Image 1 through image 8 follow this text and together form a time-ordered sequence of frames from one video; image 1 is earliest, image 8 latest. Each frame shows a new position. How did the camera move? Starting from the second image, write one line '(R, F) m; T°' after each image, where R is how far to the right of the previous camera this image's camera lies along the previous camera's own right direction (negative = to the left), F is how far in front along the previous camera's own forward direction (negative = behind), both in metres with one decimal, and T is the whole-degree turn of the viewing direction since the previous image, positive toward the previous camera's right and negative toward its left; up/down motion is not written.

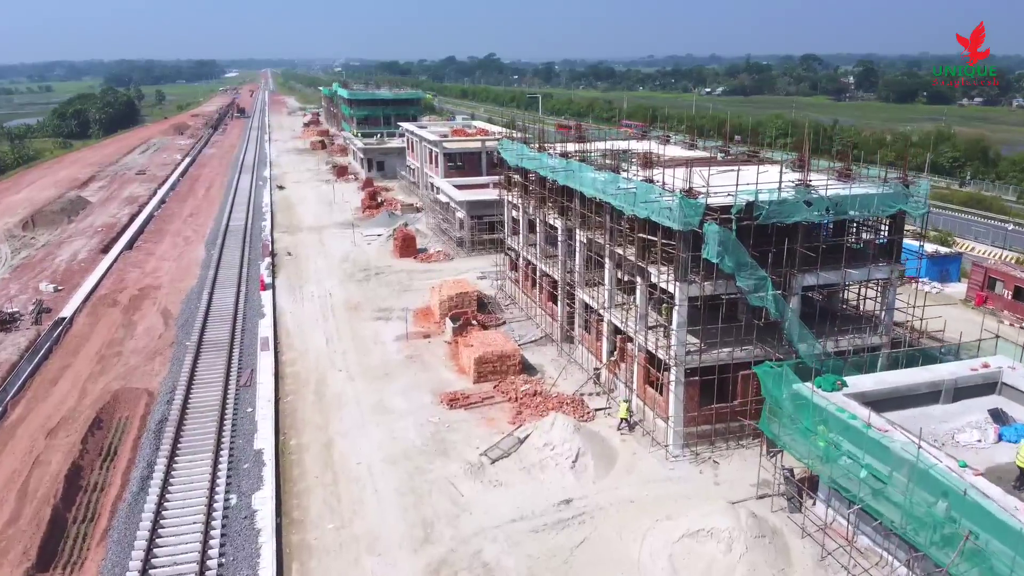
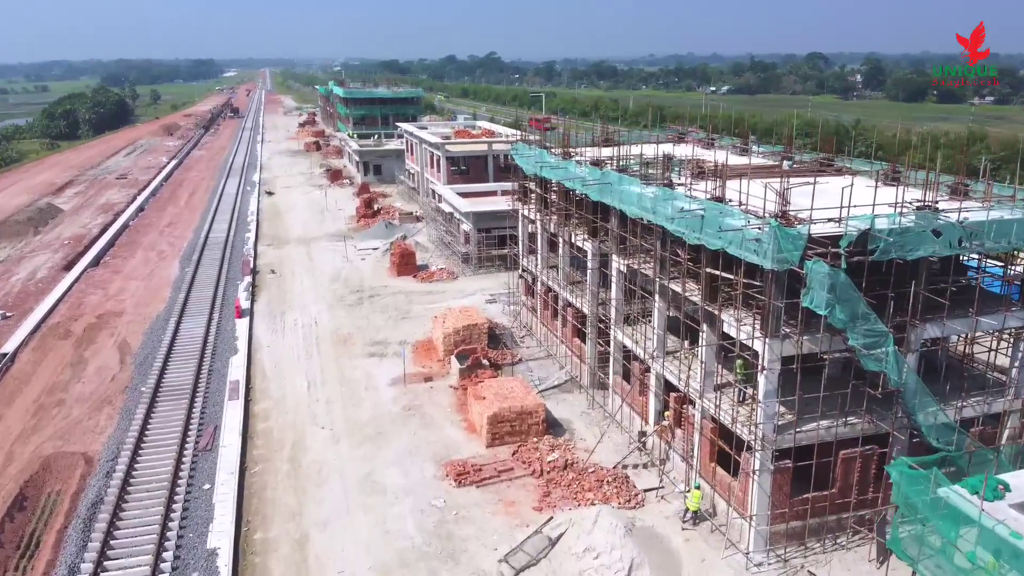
(-0.5, +4.2) m; 0°
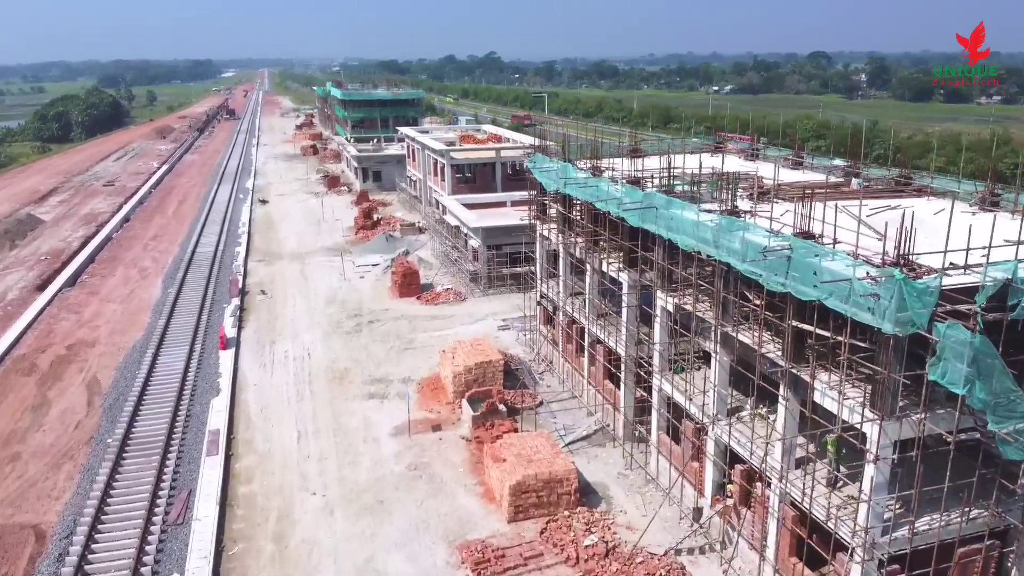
(-0.5, +2.8) m; 0°
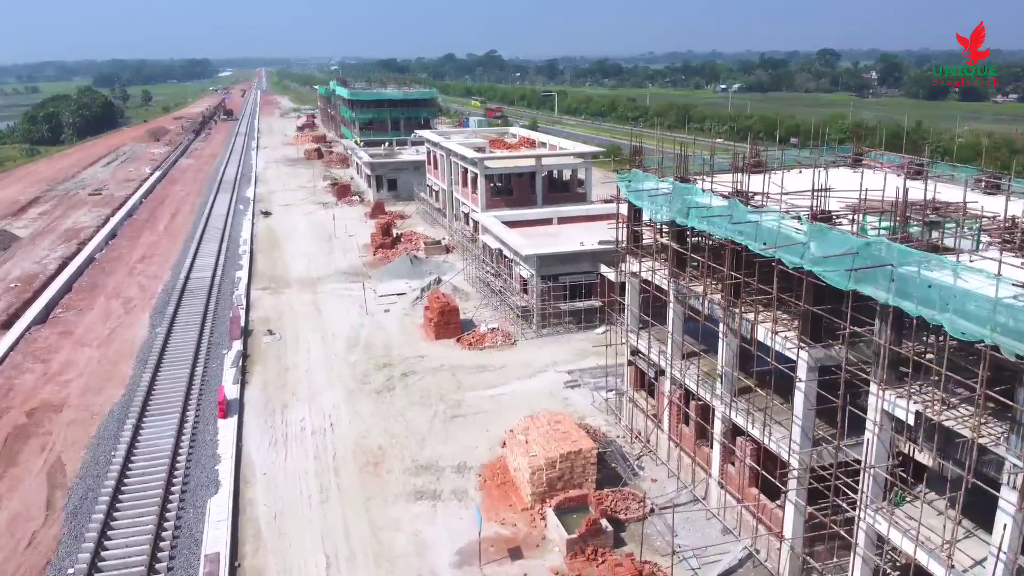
(-1.8, +5.1) m; 0°
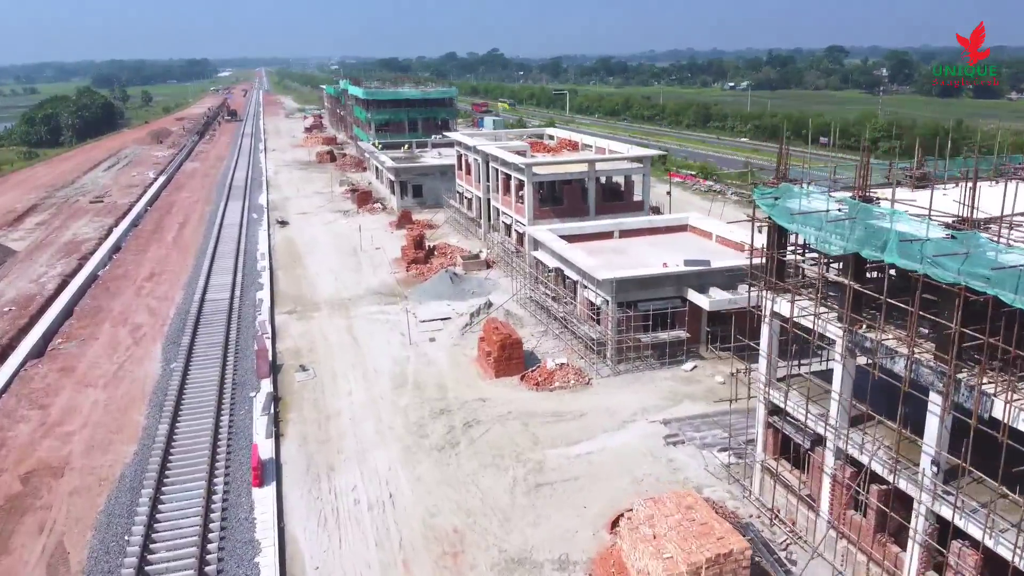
(-1.8, +3.4) m; 0°
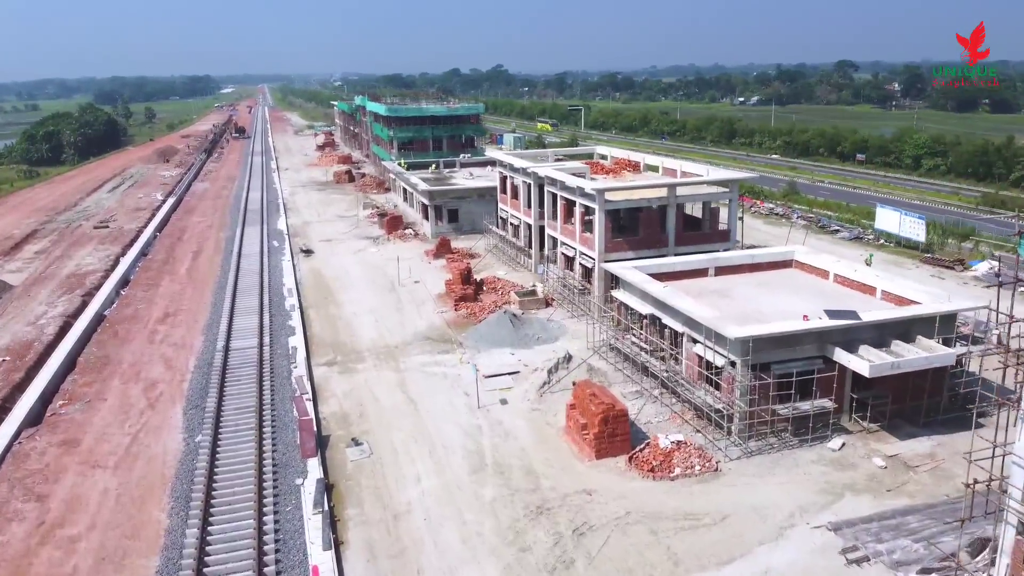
(-2.1, +3.8) m; 0°
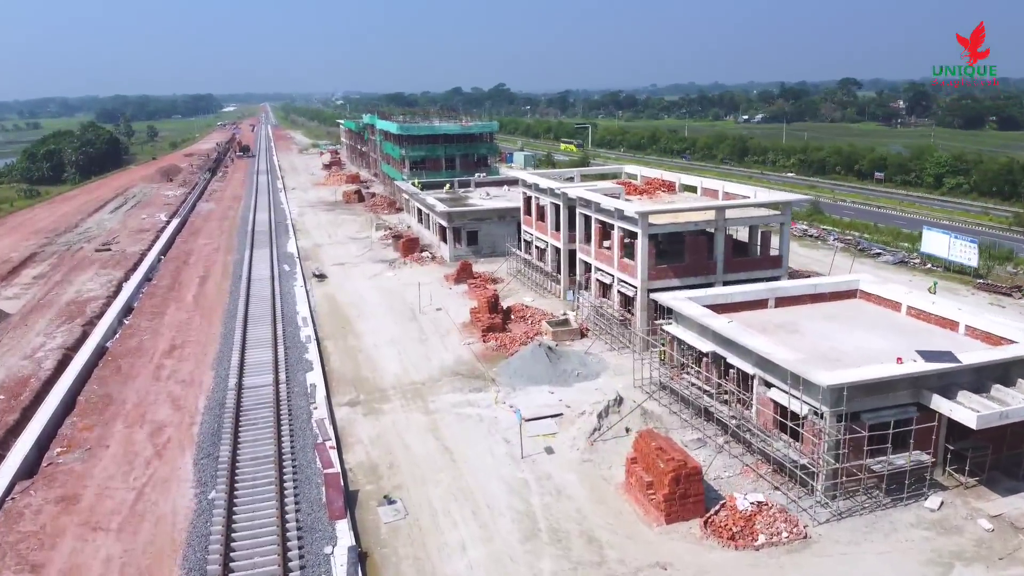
(-1.0, +1.9) m; 0°
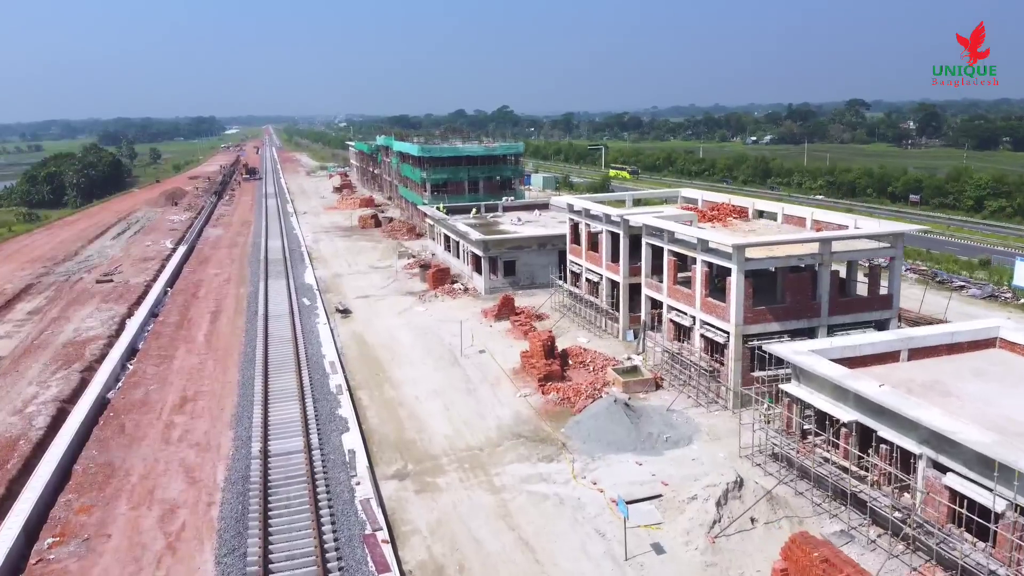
(-1.7, +3.4) m; 0°
